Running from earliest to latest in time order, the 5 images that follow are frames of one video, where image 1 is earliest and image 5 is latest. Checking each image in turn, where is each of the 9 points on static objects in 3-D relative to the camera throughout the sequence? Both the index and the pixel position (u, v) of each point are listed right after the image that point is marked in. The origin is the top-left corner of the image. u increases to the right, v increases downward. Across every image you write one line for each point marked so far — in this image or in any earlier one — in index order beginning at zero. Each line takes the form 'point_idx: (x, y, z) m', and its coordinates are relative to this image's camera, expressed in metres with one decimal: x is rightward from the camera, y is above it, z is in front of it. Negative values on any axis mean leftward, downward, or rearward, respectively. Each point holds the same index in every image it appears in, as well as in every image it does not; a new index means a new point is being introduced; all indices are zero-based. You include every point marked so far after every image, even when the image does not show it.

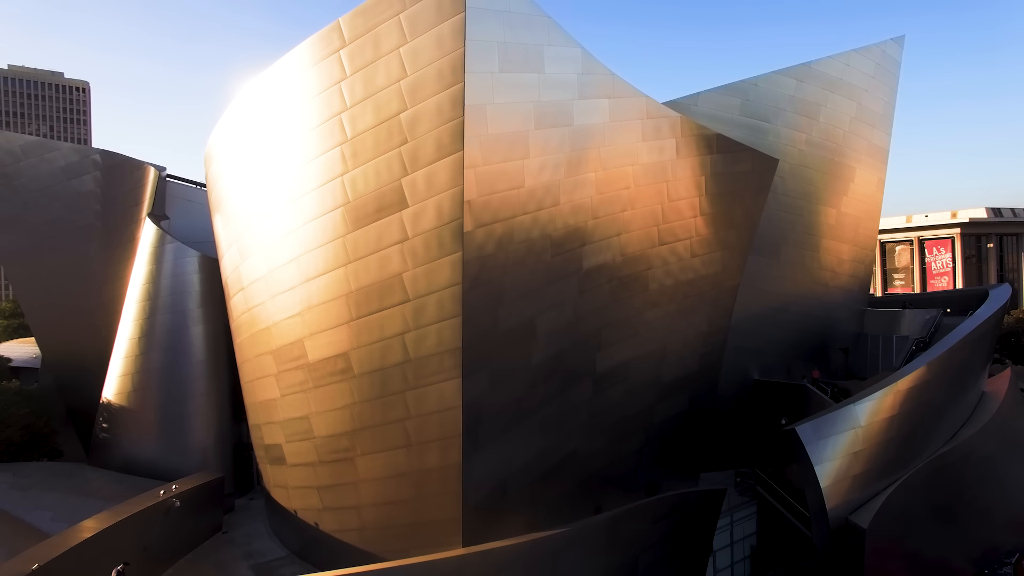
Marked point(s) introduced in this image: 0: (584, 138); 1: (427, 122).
0: (+1.1, +2.2, +7.4) m
1: (-1.1, +1.9, +6.2) m
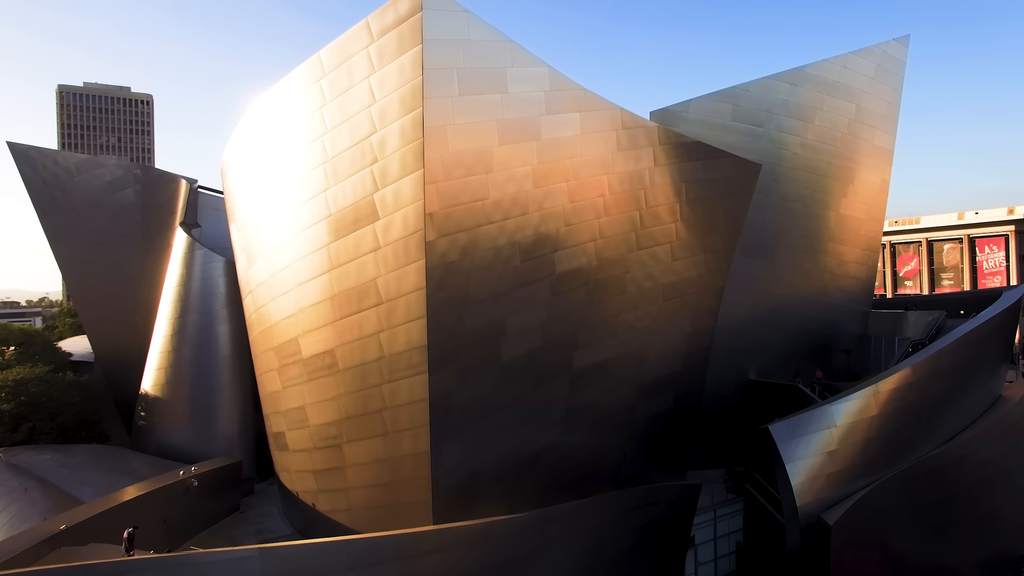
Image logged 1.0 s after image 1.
0: (+0.6, +2.1, +7.9) m
1: (-1.6, +1.9, +6.9) m
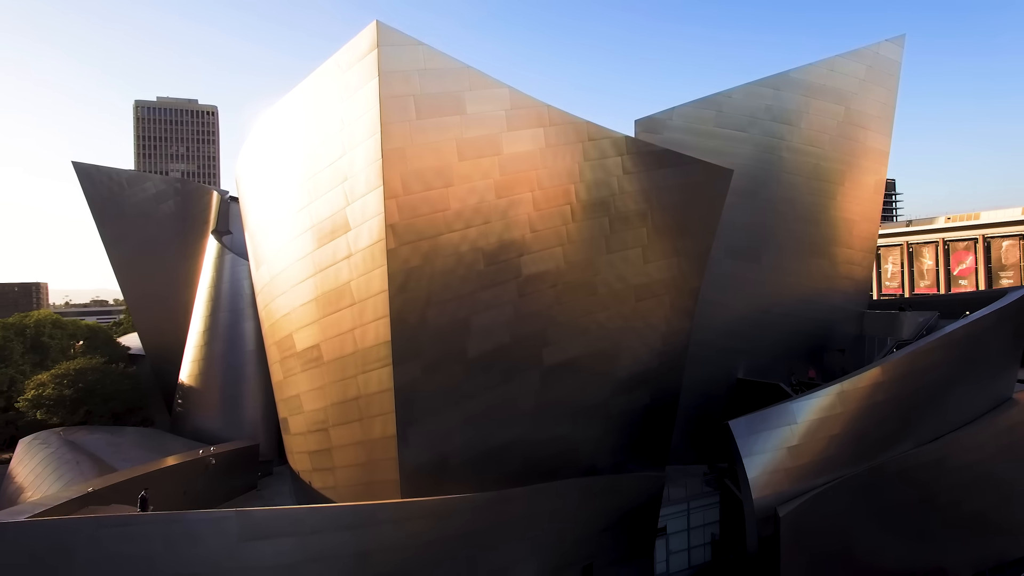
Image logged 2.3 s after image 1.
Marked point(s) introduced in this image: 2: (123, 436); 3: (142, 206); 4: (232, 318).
0: (0.0, +2.1, +8.7) m
1: (-2.3, +1.9, +7.9) m
2: (-10.1, -3.8, +13.6) m
3: (-10.9, +2.4, +15.5) m
4: (-7.6, -0.8, +14.2) m
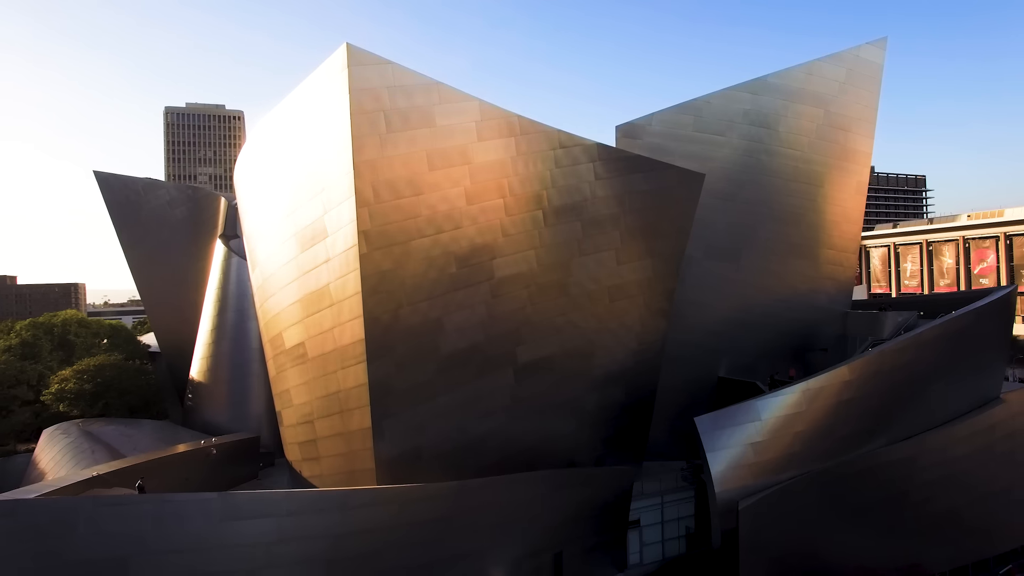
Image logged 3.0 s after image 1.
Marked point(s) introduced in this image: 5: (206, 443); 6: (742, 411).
0: (-0.5, +2.0, +9.2) m
1: (-2.9, +1.8, +8.5) m
2: (-10.4, -3.9, +14.6) m
3: (-11.1, +2.4, +16.4) m
4: (-7.9, -0.9, +15.1) m
5: (-6.9, -3.5, +11.9) m
6: (+4.3, -2.3, +9.8) m
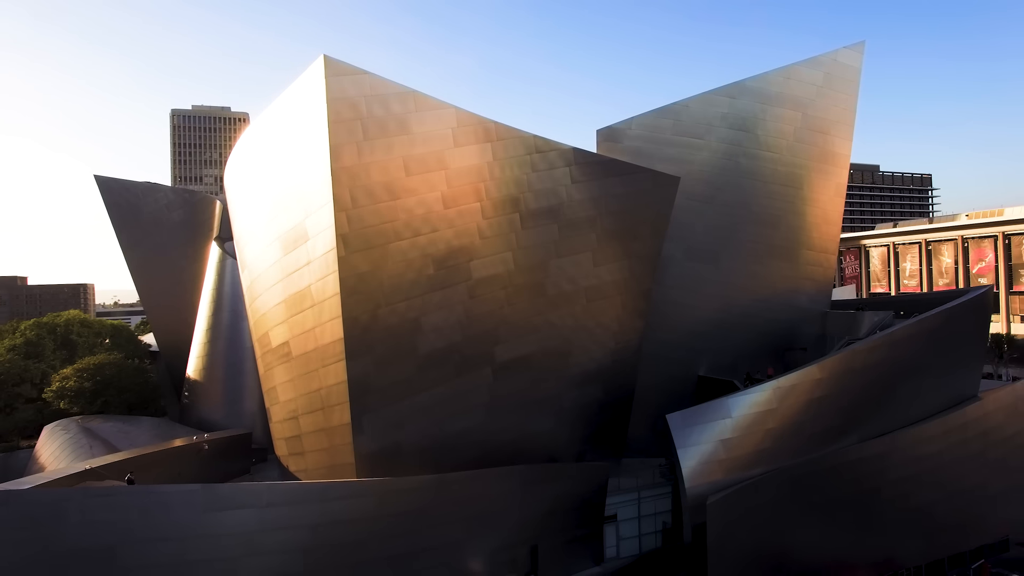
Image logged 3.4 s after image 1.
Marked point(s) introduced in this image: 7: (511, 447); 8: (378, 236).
0: (-0.9, +2.0, +9.5) m
1: (-3.3, +1.8, +8.8) m
2: (-10.8, -3.9, +15.0) m
3: (-11.5, +2.3, +16.9) m
4: (-8.3, -0.9, +15.5) m
5: (-7.3, -3.5, +12.3) m
6: (+3.9, -2.3, +10.1) m
7: (0.0, -3.3, +11.0) m
8: (-2.3, +0.9, +8.9) m
